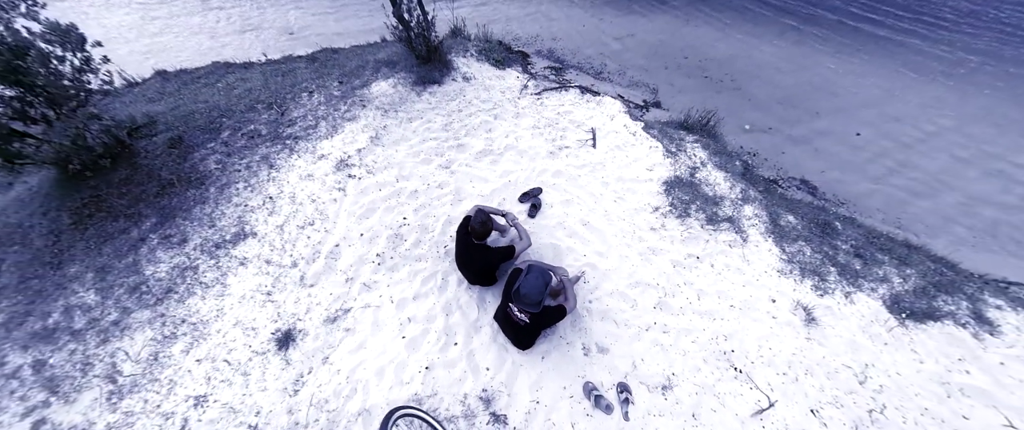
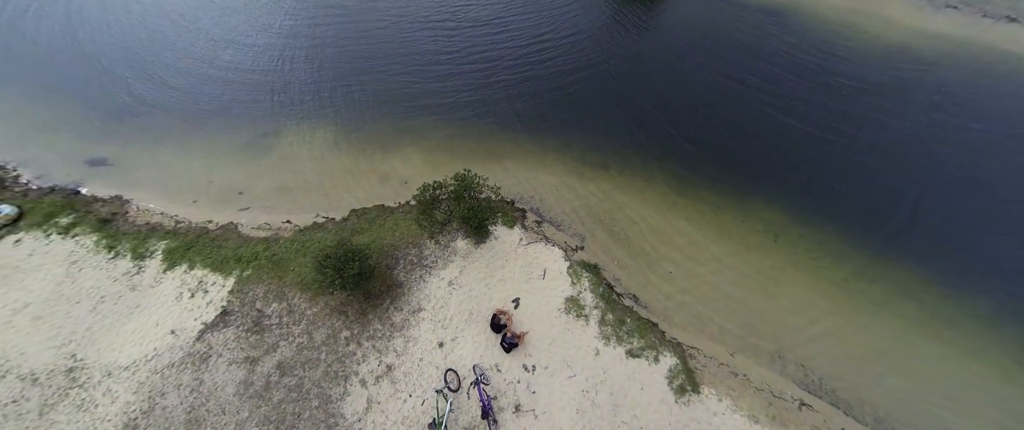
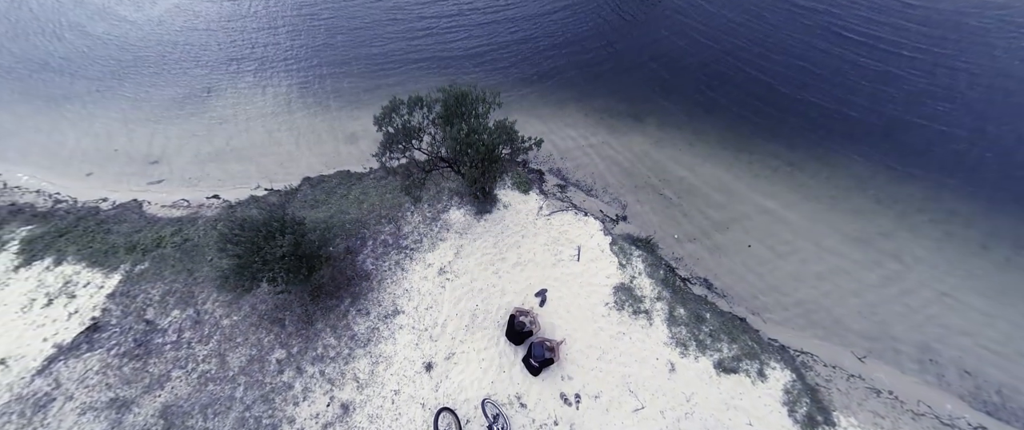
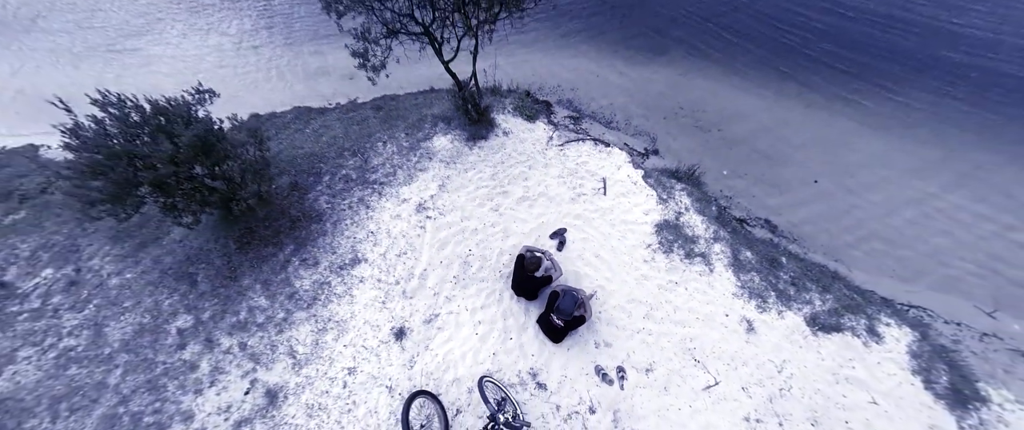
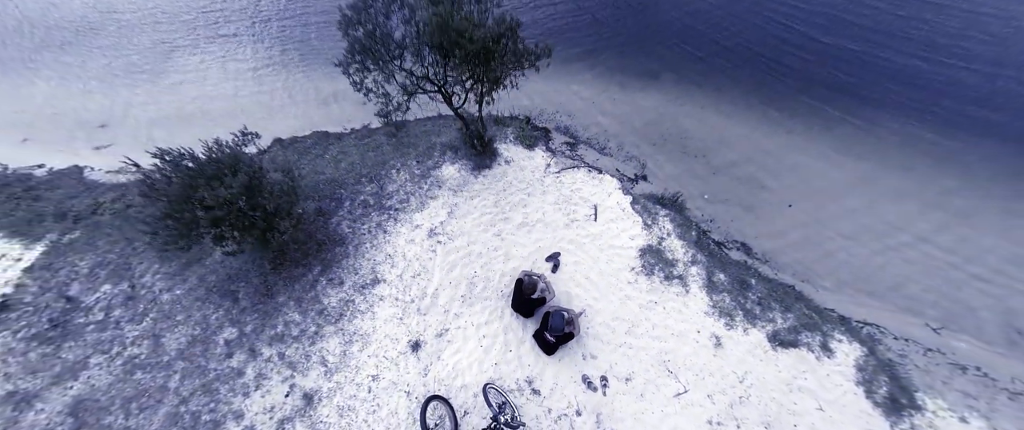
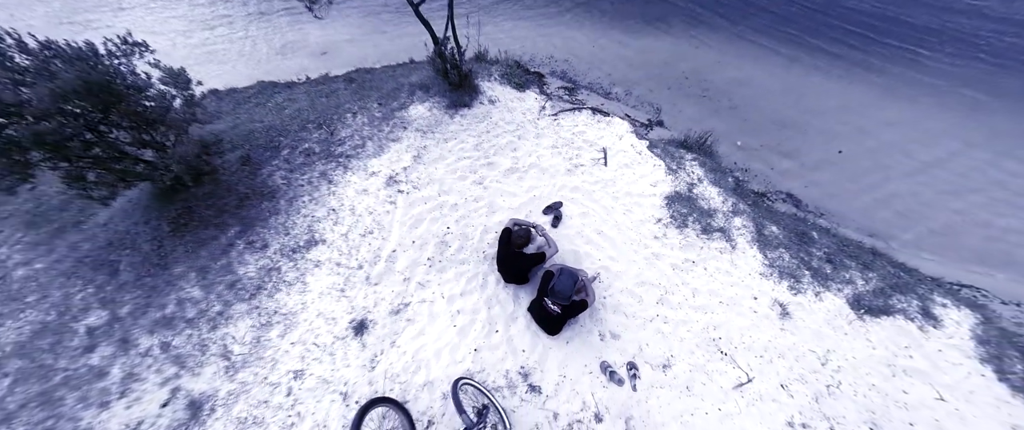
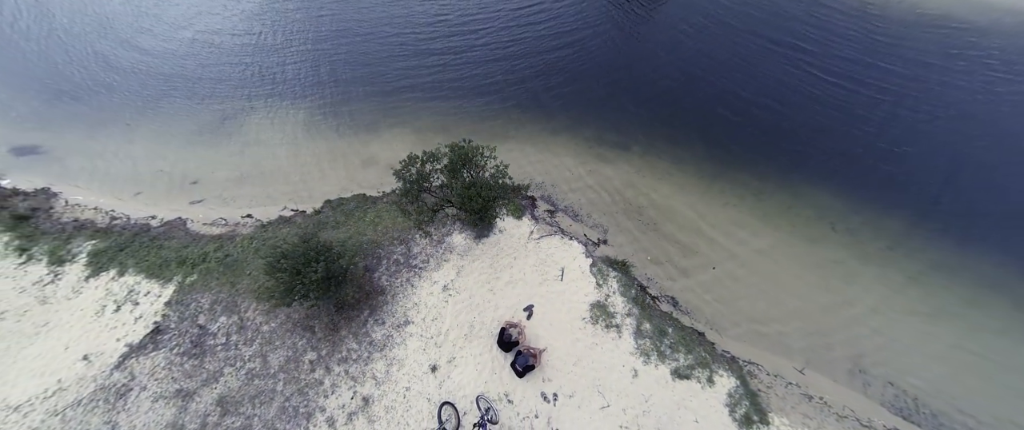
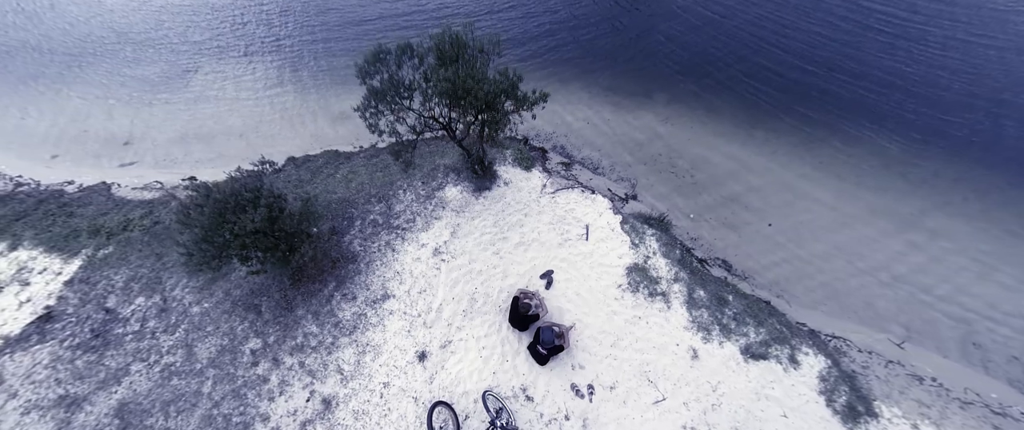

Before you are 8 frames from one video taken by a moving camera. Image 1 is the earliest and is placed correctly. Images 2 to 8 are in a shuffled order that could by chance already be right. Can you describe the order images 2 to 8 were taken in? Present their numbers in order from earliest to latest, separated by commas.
6, 4, 5, 8, 3, 7, 2
